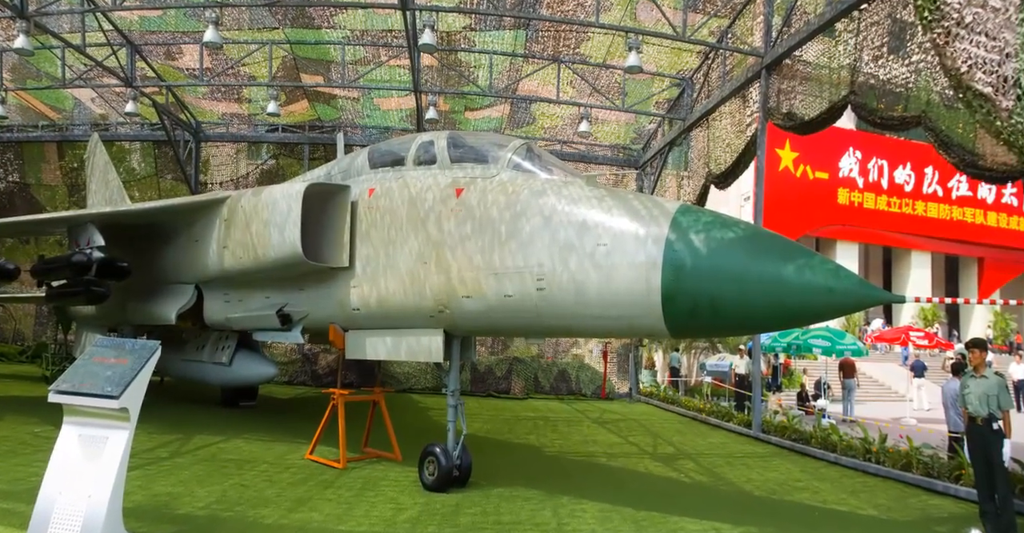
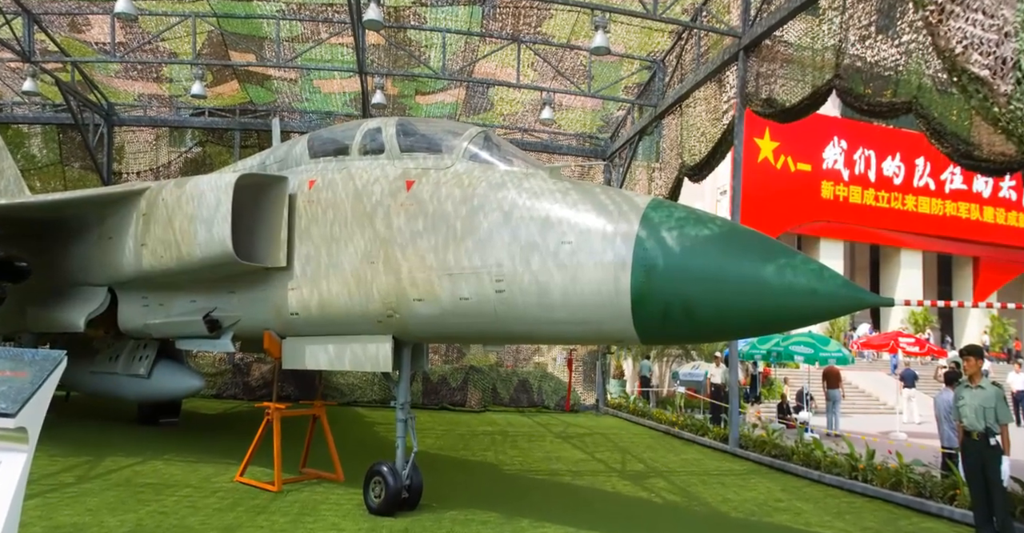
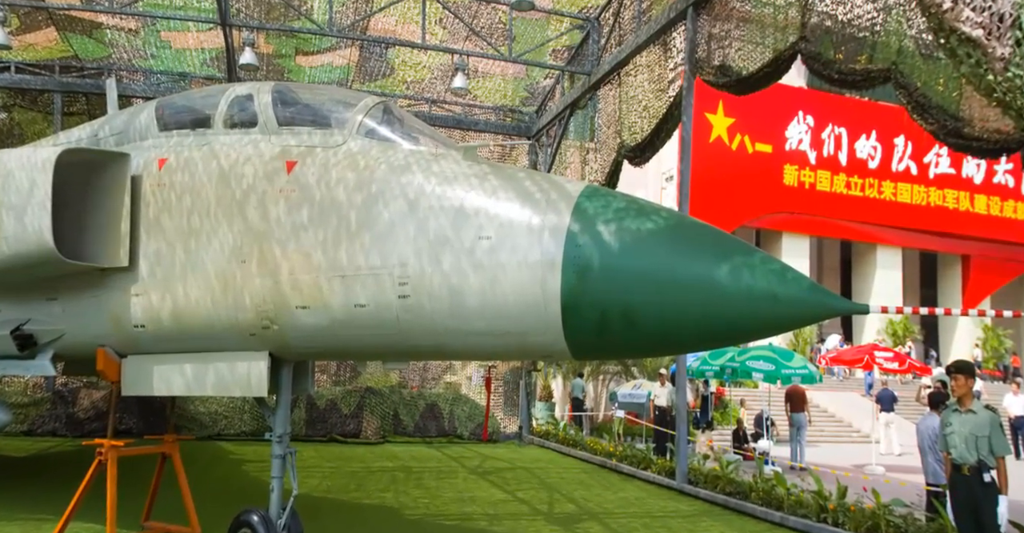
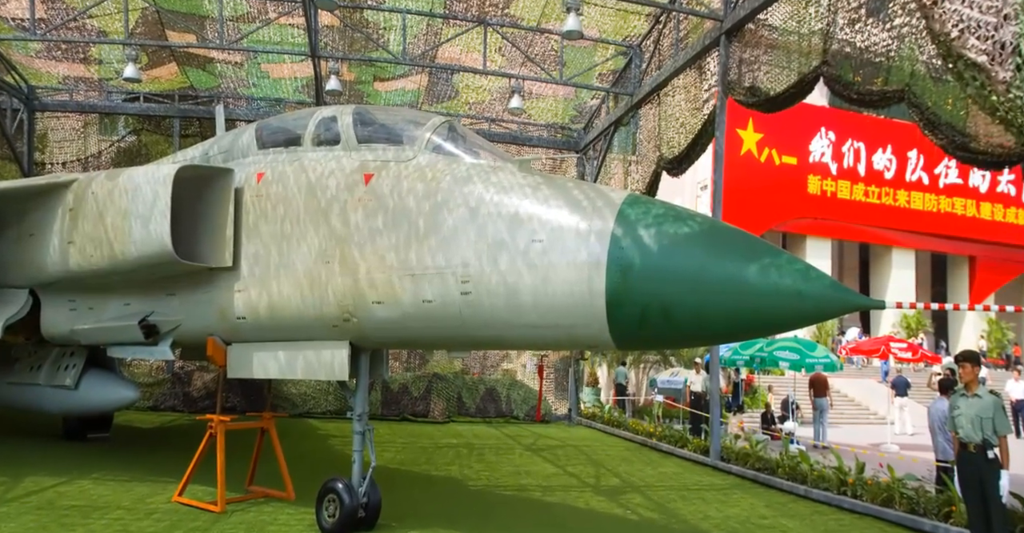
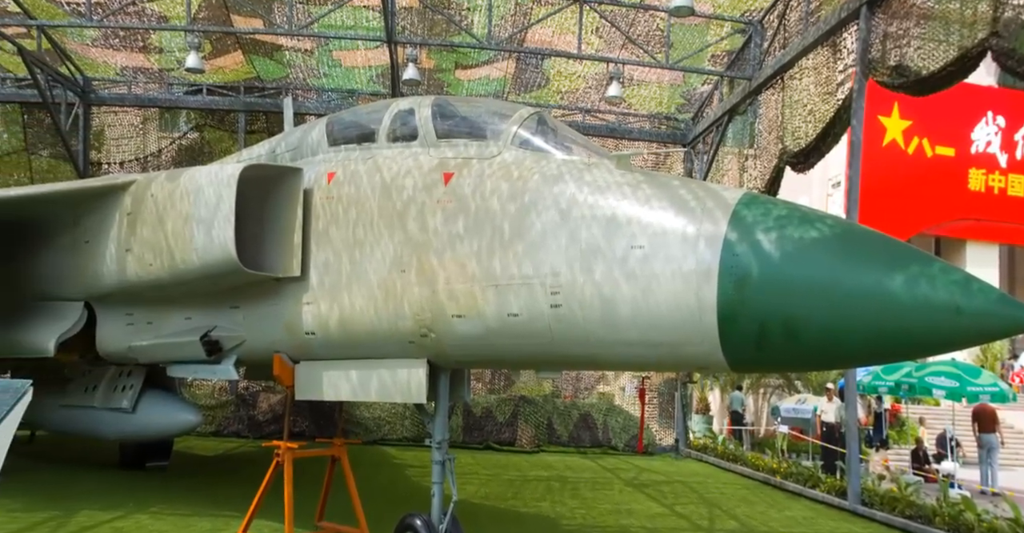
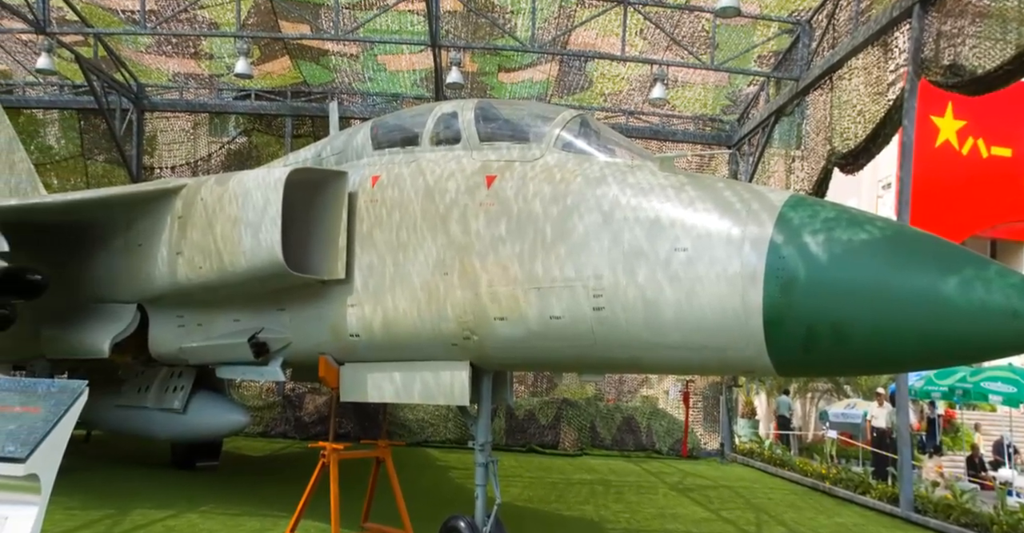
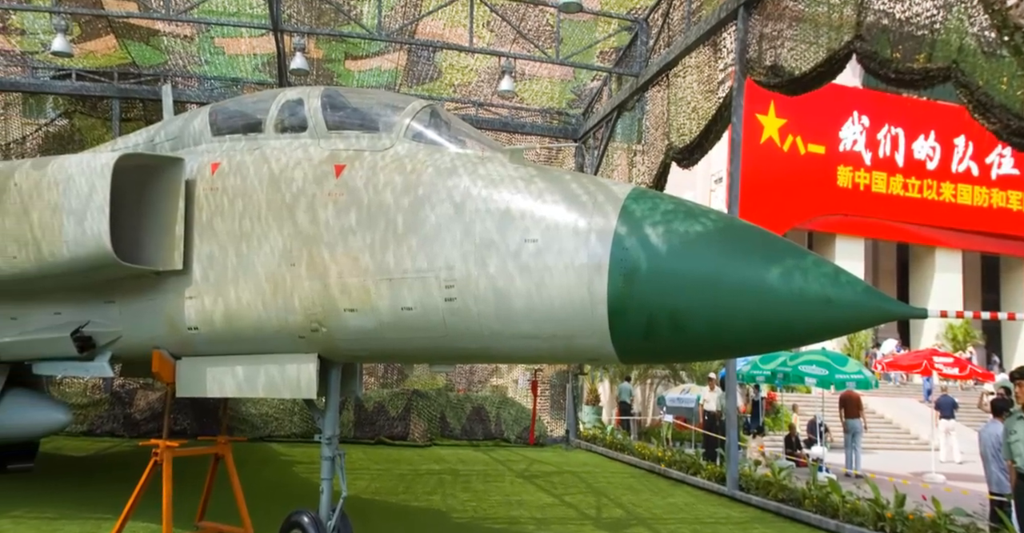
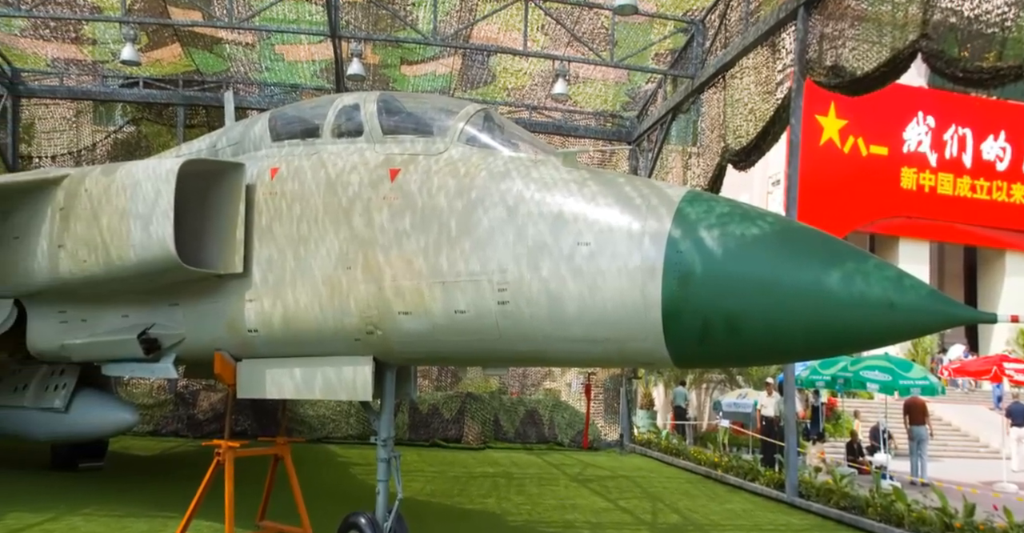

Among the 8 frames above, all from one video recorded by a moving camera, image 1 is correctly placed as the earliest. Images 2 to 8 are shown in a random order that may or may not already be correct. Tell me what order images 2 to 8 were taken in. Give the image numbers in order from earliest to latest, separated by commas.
2, 4, 3, 7, 8, 5, 6
